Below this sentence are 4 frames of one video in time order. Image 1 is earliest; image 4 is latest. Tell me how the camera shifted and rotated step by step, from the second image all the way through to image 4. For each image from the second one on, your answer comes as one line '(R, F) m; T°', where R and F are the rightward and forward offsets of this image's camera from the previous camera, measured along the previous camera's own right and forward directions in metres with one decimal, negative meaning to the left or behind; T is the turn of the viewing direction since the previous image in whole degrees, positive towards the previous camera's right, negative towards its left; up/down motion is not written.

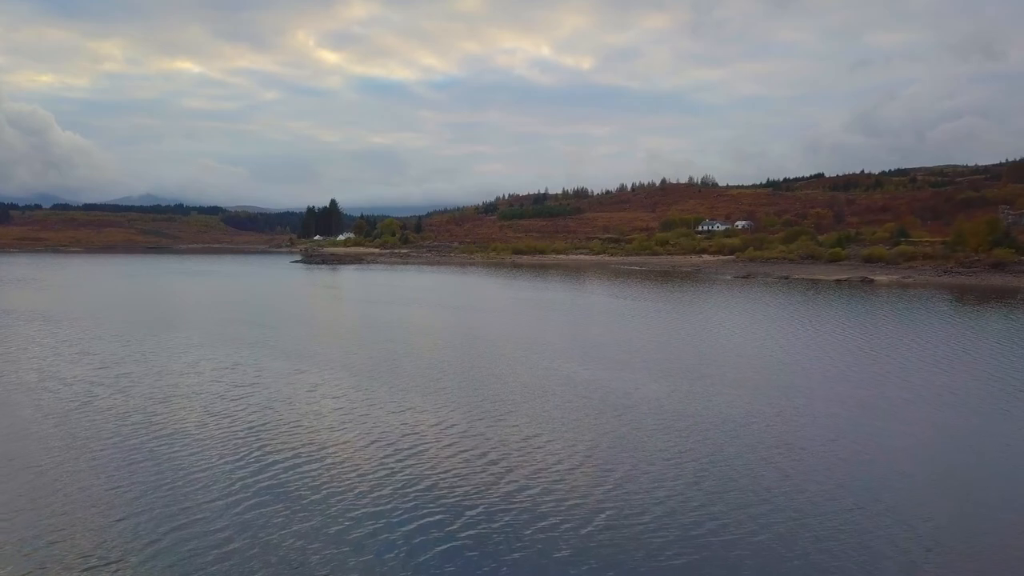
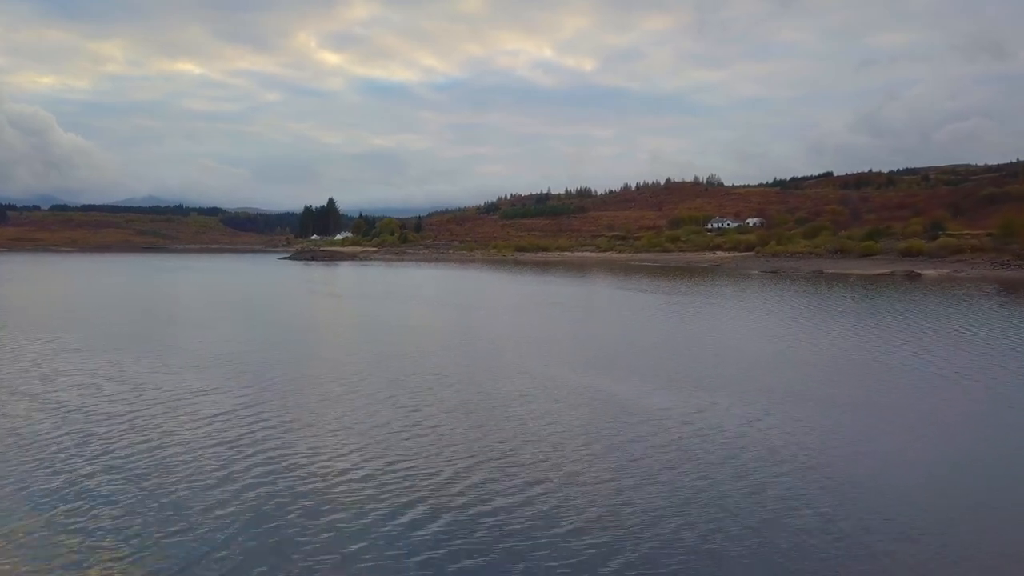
(-0.1, +2.0) m; 0°
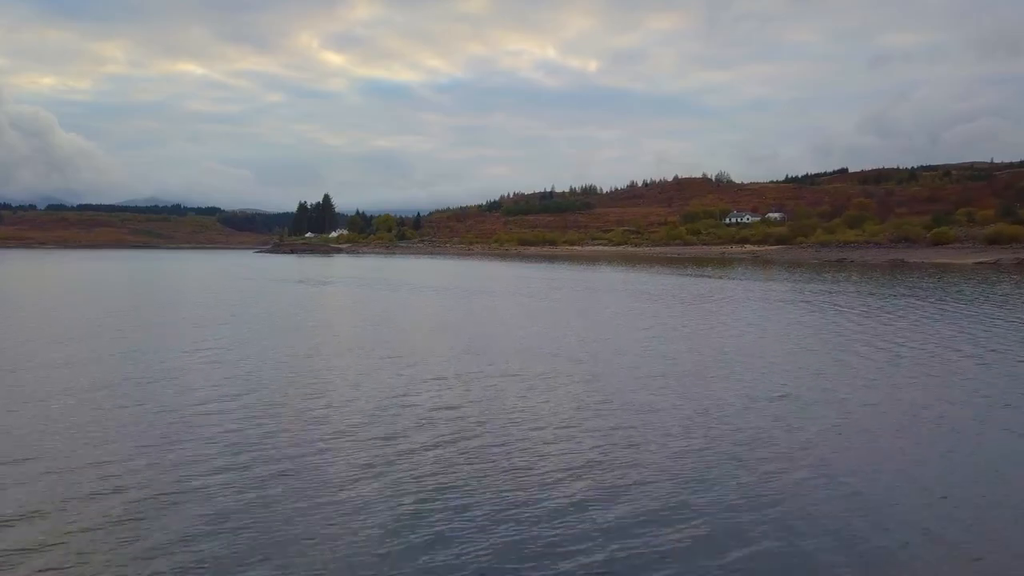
(-0.1, +3.6) m; 0°
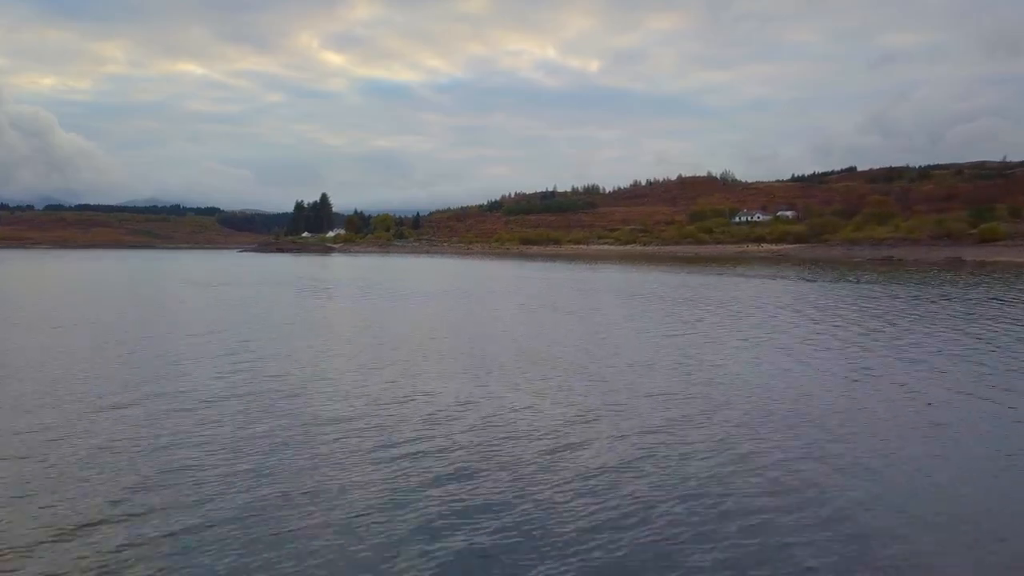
(-0.2, +1.6) m; 0°
